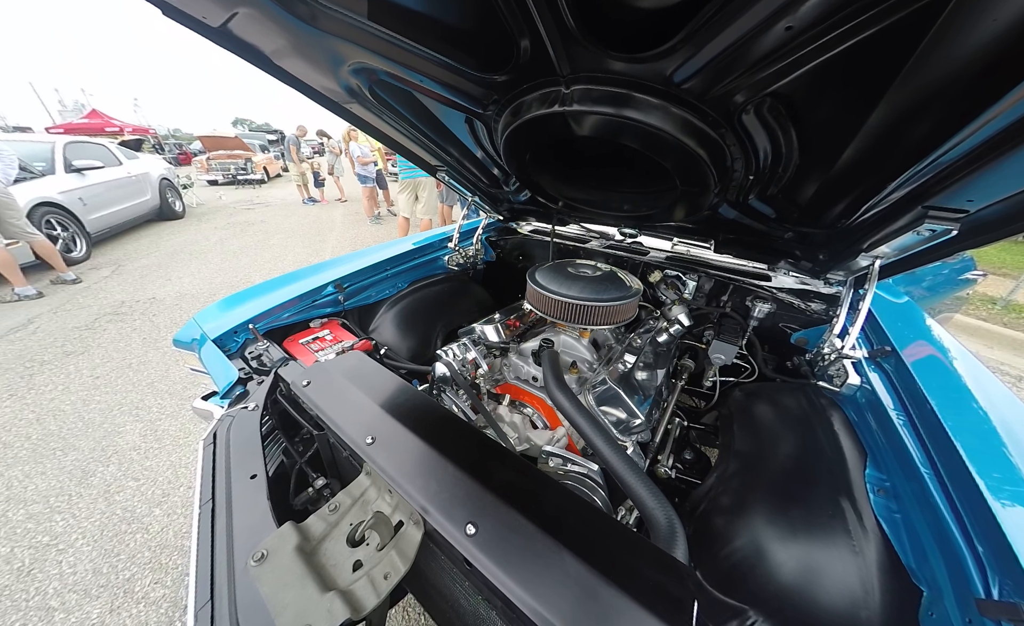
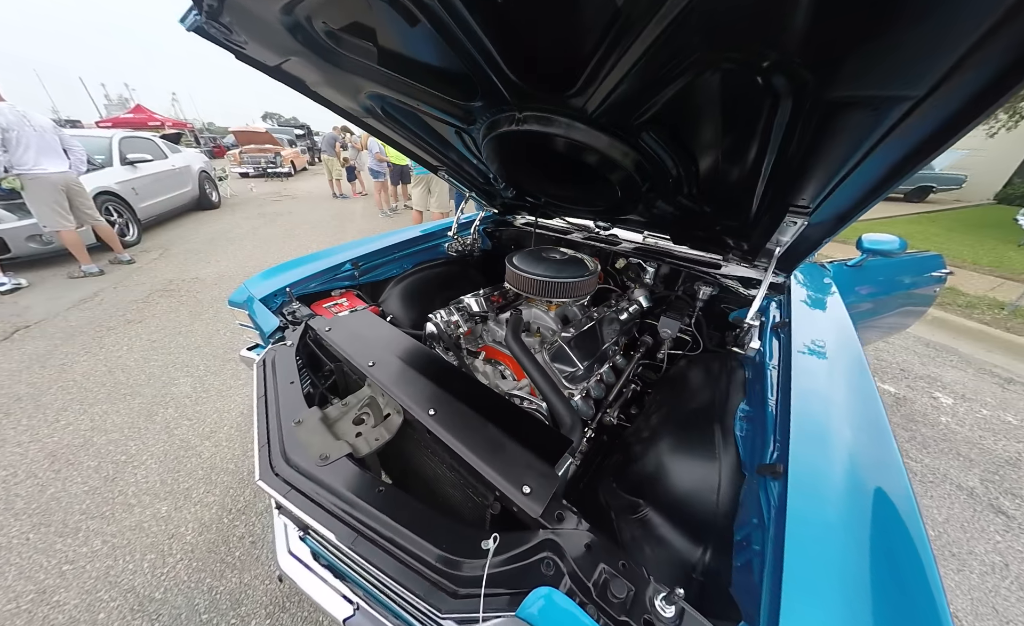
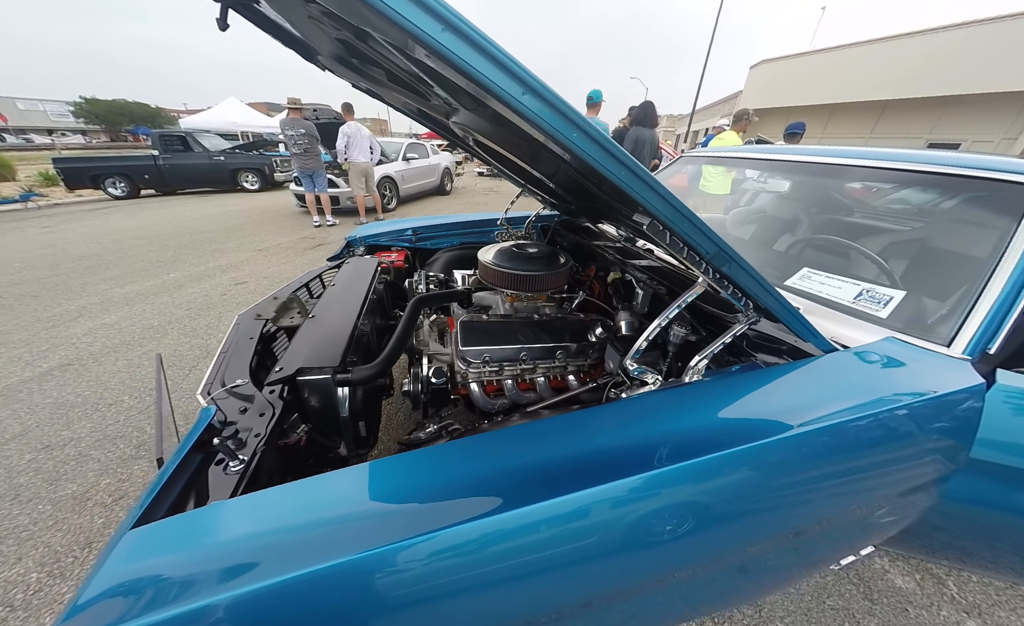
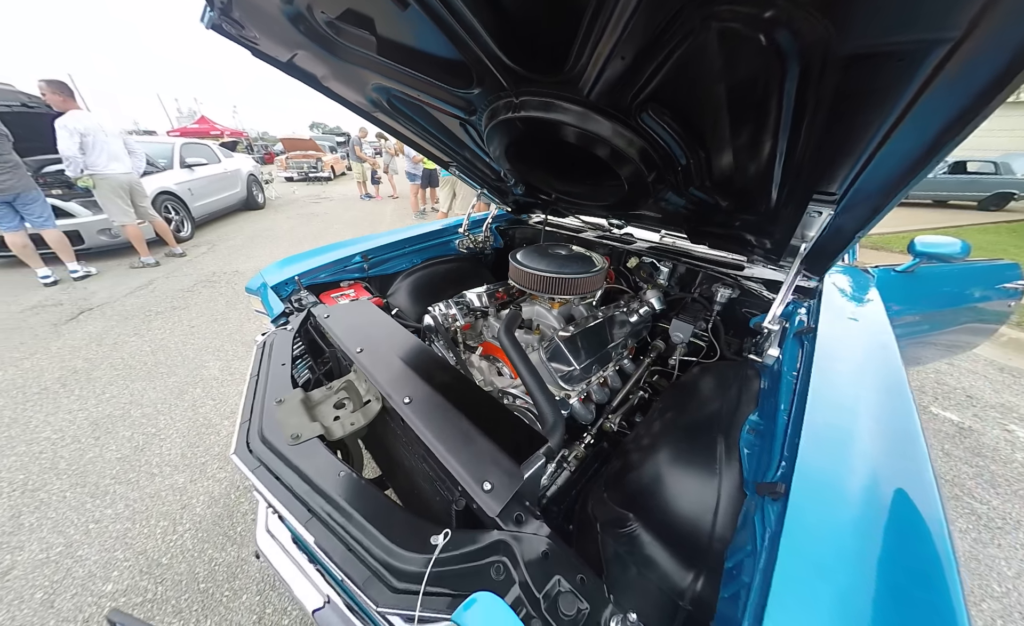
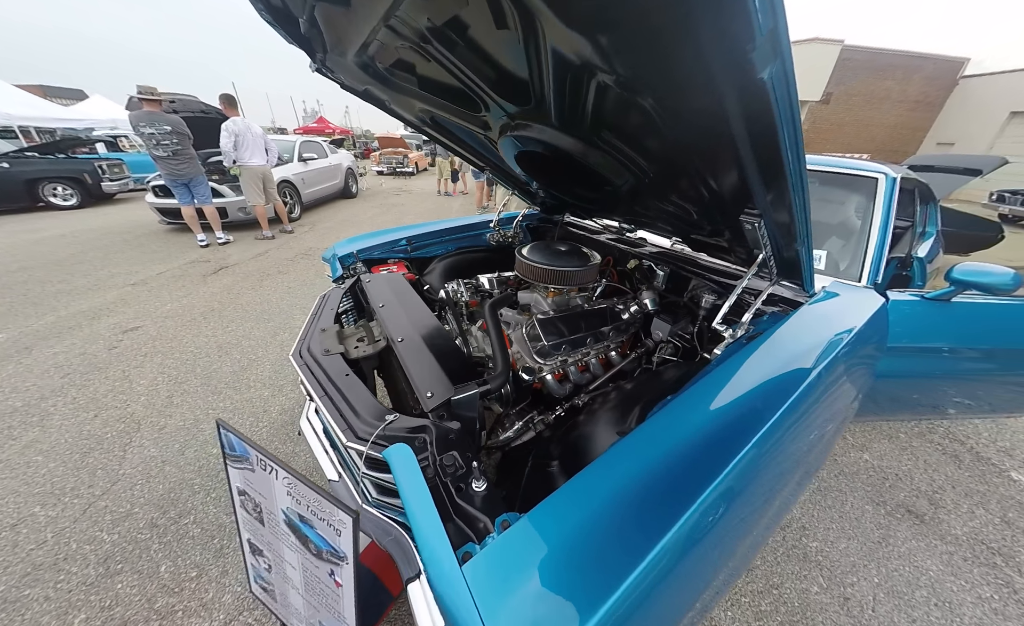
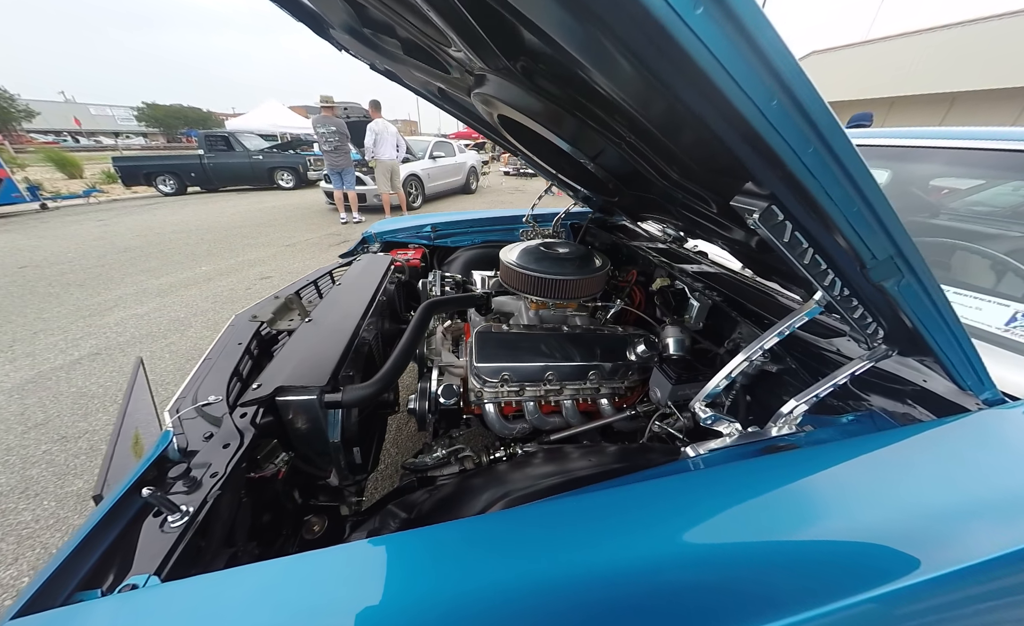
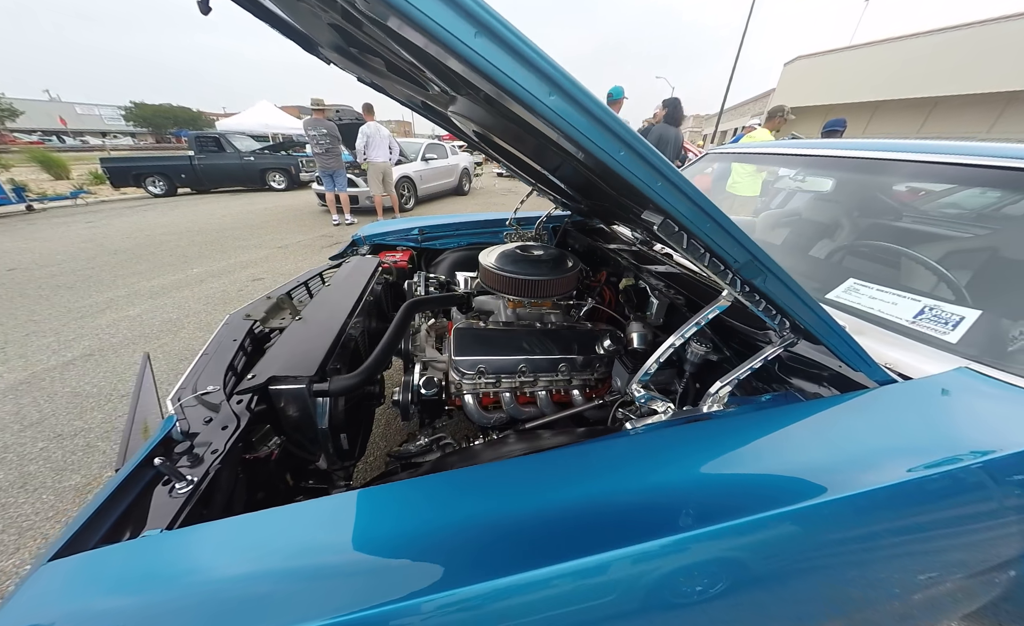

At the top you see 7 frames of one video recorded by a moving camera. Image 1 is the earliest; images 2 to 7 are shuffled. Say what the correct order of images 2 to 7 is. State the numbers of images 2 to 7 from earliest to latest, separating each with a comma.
4, 6, 7, 3, 5, 2
